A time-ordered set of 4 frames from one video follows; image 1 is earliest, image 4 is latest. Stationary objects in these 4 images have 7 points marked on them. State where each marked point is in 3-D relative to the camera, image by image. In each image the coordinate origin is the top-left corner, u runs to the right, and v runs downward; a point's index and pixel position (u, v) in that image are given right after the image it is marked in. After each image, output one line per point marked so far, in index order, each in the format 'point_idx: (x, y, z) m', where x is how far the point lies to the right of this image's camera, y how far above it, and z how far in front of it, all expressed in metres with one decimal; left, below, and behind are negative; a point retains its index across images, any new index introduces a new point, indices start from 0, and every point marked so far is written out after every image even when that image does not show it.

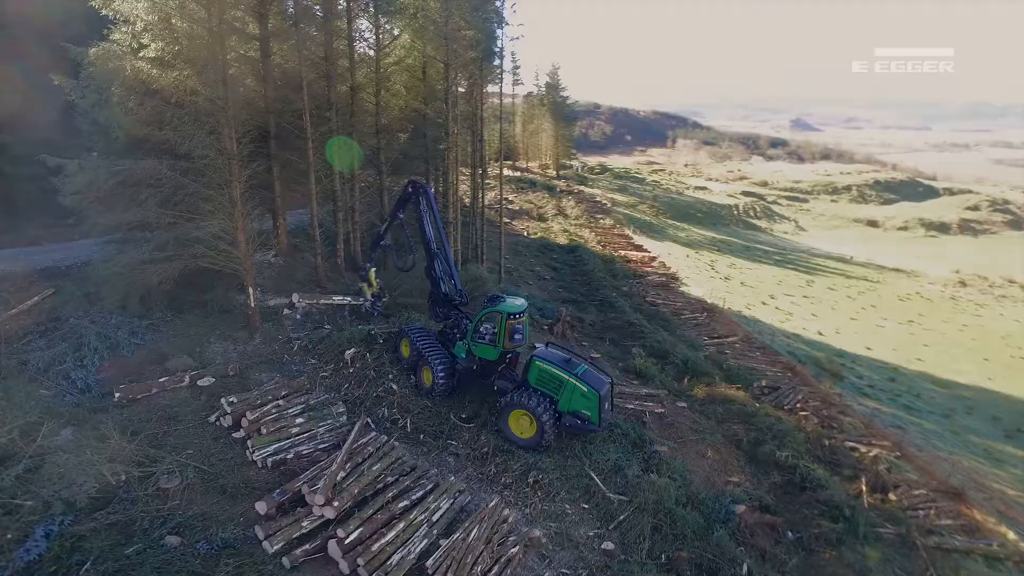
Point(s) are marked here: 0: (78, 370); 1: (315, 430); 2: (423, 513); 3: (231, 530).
0: (-9.1, -1.7, +12.5) m
1: (-3.9, -2.9, +12.0) m
2: (-1.5, -3.9, +10.3) m
3: (-4.4, -3.8, +9.3) m
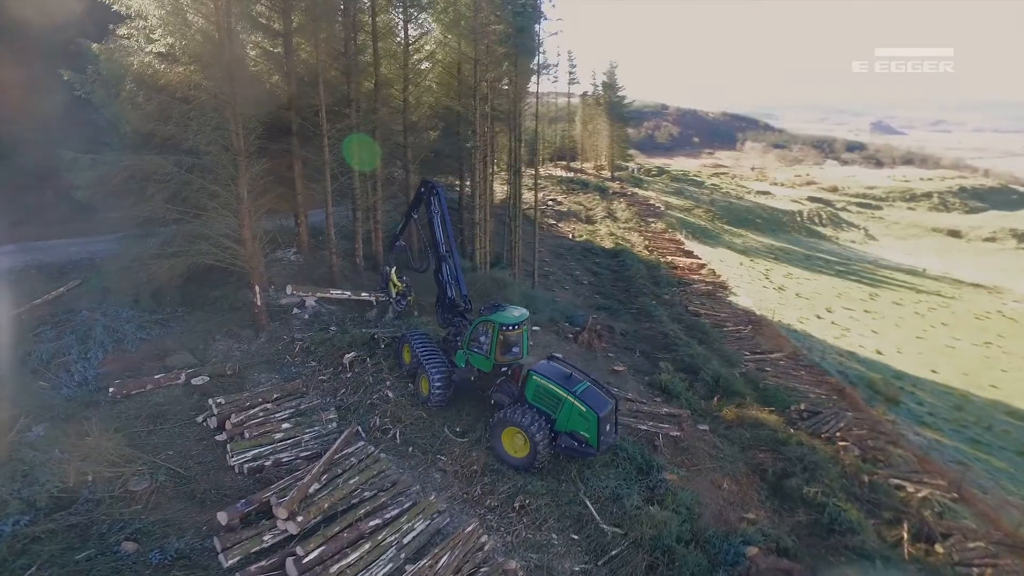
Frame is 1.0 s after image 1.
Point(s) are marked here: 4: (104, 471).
0: (-9.2, -1.6, +12.6) m
1: (-4.1, -2.9, +11.5) m
2: (-1.9, -4.0, +9.6) m
3: (-4.9, -3.8, +8.9) m
4: (-6.7, -3.0, +9.8) m
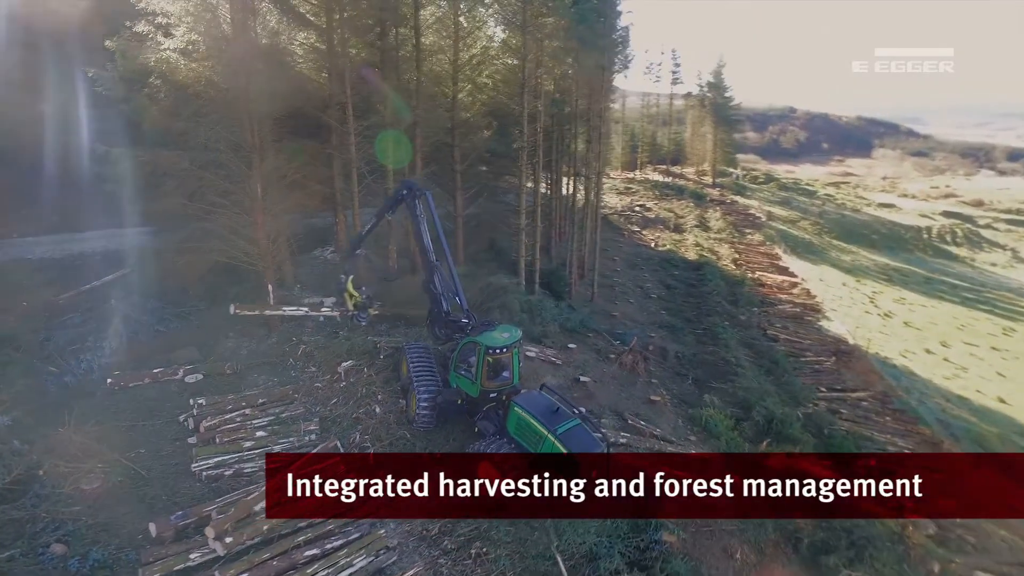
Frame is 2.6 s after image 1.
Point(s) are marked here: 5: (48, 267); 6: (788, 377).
0: (-9.2, -1.4, +13.0) m
1: (-4.5, -2.9, +11.0) m
2: (-2.7, -4.1, +8.7) m
3: (-5.7, -3.8, +8.6) m
4: (-7.4, -2.9, +9.8) m
5: (-12.6, +0.6, +16.2) m
6: (+8.9, -2.9, +19.2) m
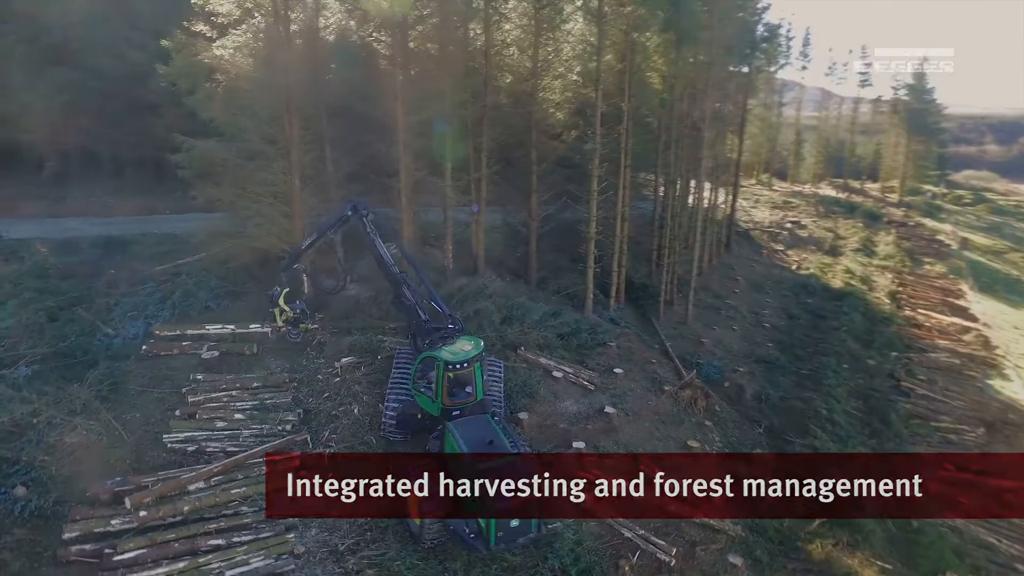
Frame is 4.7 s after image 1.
0: (-9.0, -0.8, +14.5) m
1: (-5.2, -2.7, +11.3) m
2: (-4.3, -4.0, +8.6) m
3: (-7.1, -3.4, +9.3) m
4: (-8.3, -2.4, +10.9) m
5: (-11.2, +1.4, +18.5) m
6: (+9.9, -4.0, +15.4) m
